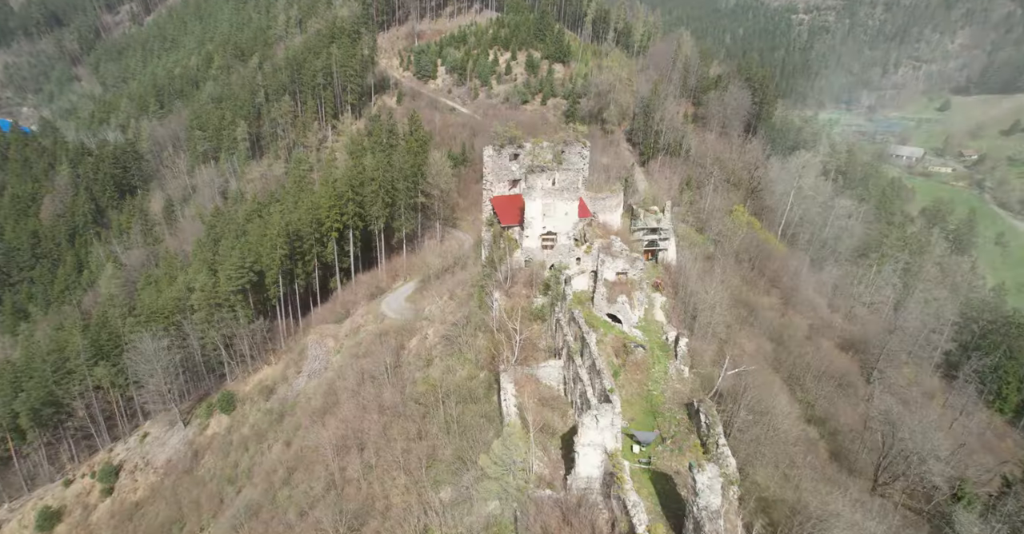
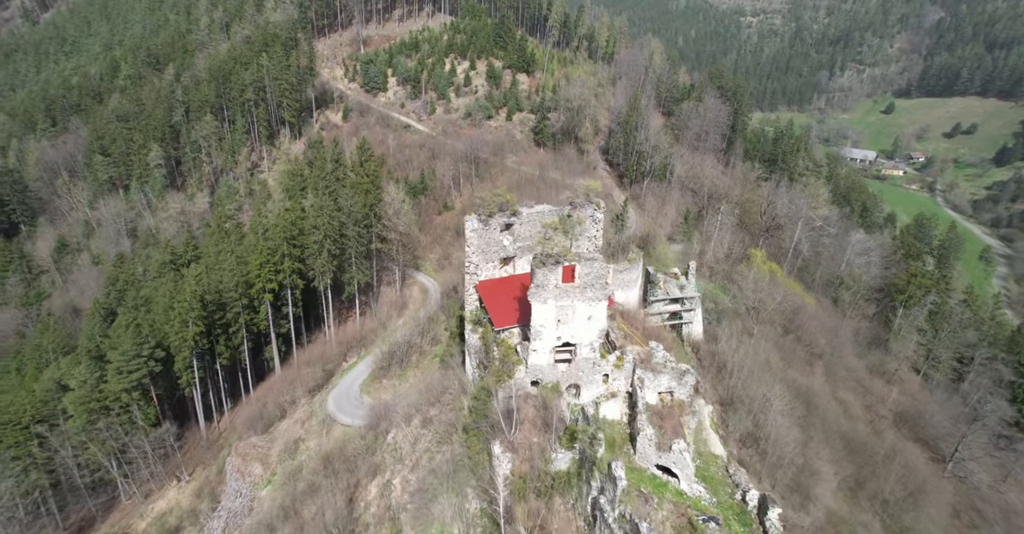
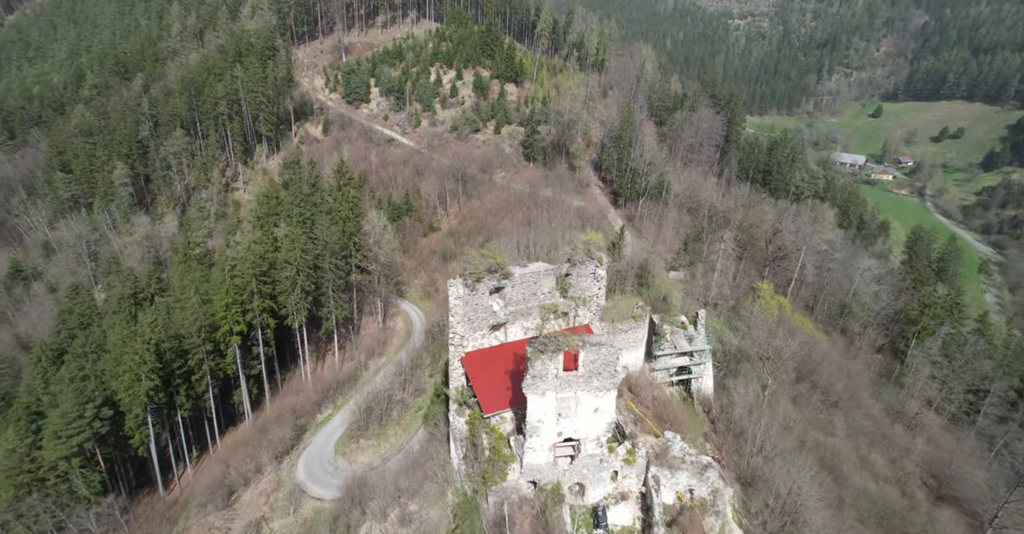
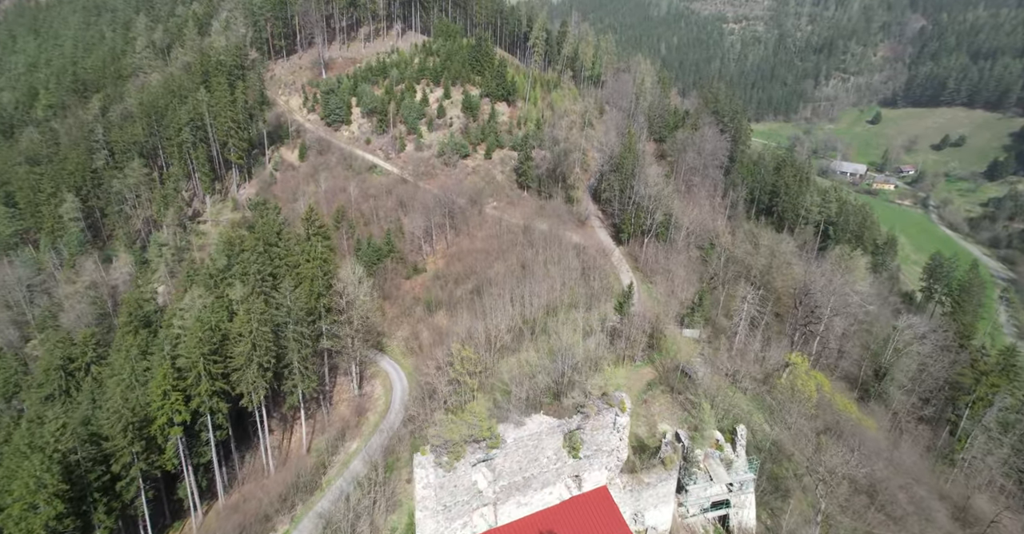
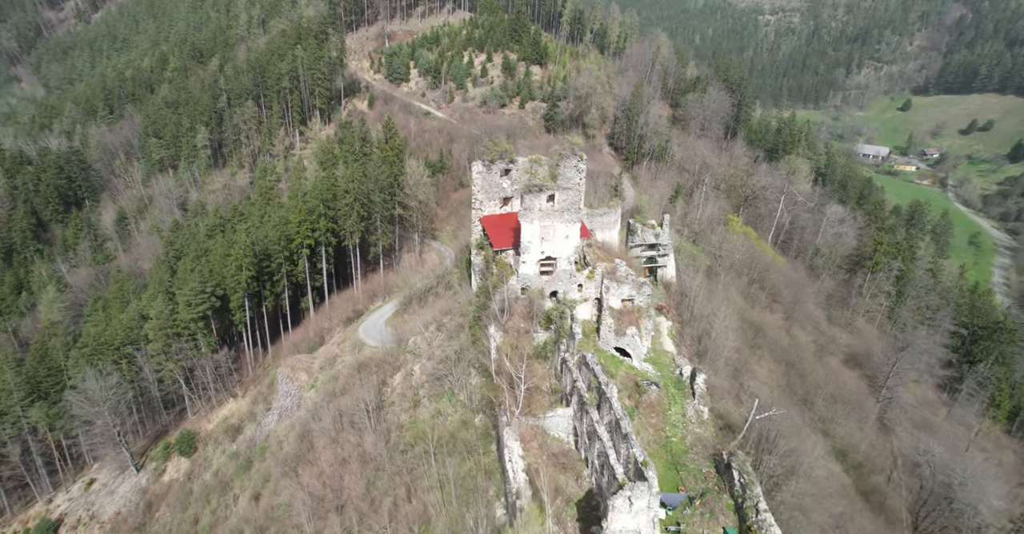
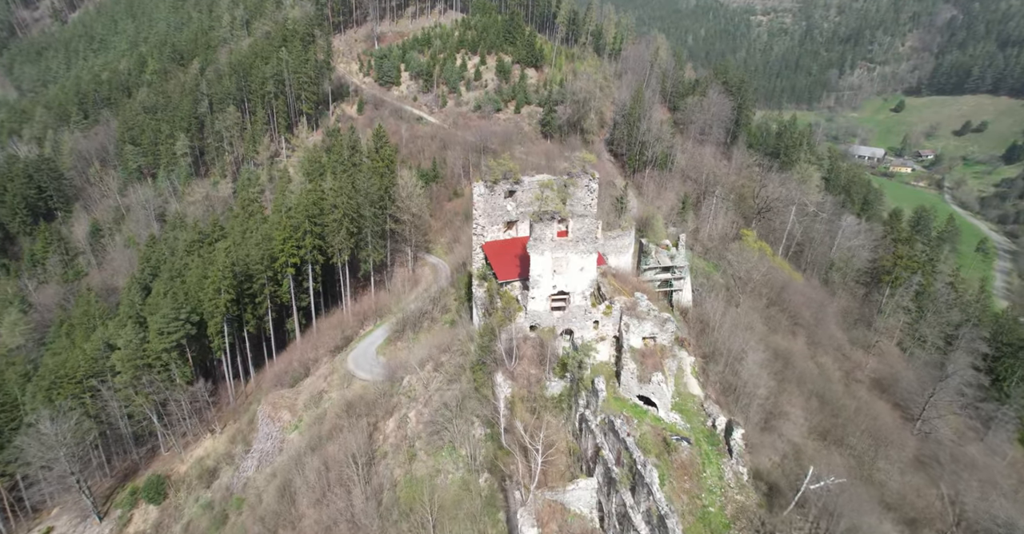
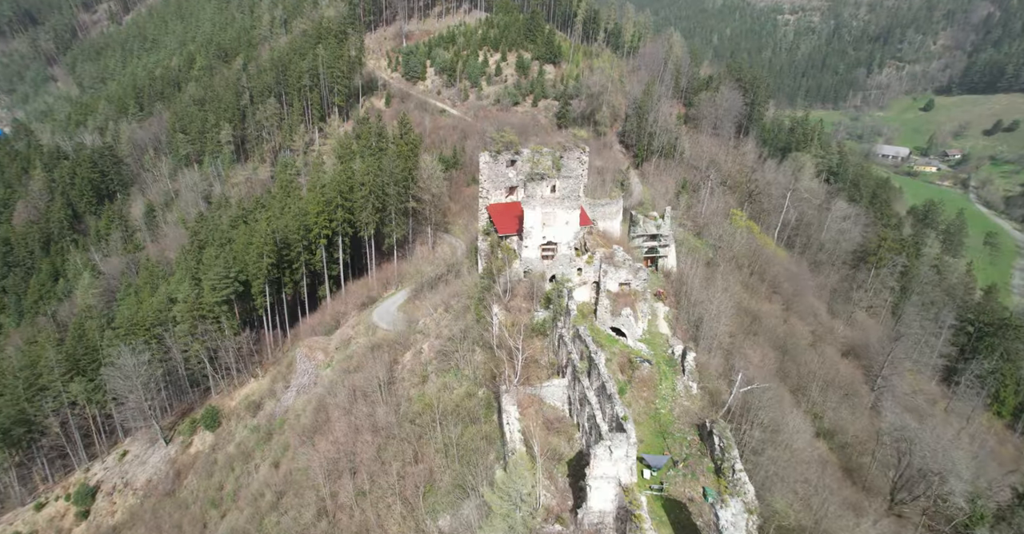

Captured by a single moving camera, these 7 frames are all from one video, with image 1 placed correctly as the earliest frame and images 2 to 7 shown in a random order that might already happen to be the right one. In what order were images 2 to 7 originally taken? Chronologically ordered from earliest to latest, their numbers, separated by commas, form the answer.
7, 5, 6, 2, 3, 4
